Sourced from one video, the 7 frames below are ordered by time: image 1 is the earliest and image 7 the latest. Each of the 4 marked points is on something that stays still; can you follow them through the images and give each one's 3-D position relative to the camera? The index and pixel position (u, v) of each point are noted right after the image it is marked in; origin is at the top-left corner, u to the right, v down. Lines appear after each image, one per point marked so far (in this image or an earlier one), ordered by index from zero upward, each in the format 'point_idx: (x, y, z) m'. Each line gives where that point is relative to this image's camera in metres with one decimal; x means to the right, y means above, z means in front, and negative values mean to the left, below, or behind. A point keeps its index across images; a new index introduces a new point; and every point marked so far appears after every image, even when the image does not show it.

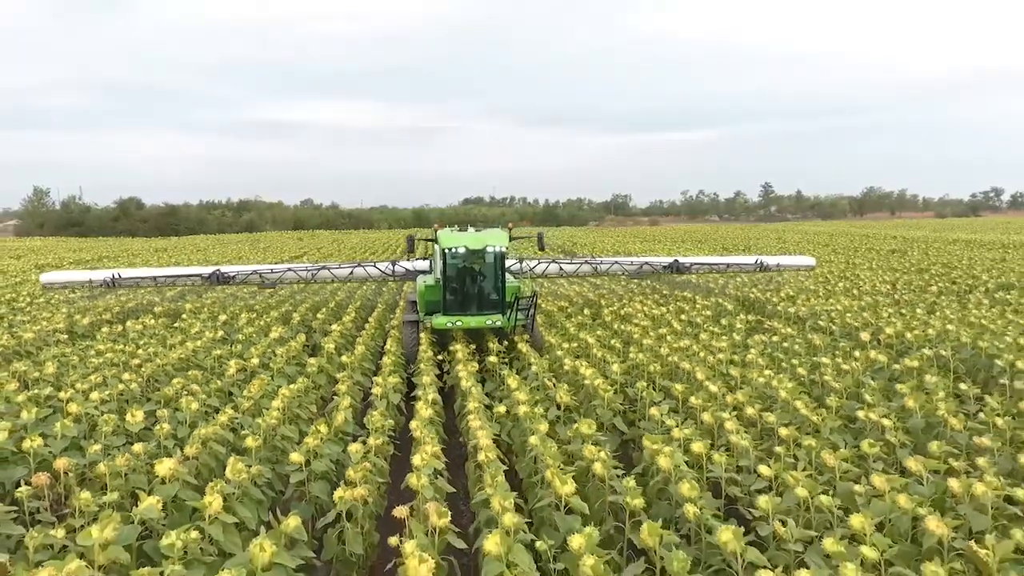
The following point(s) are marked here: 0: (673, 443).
0: (+1.4, -1.3, +5.4) m
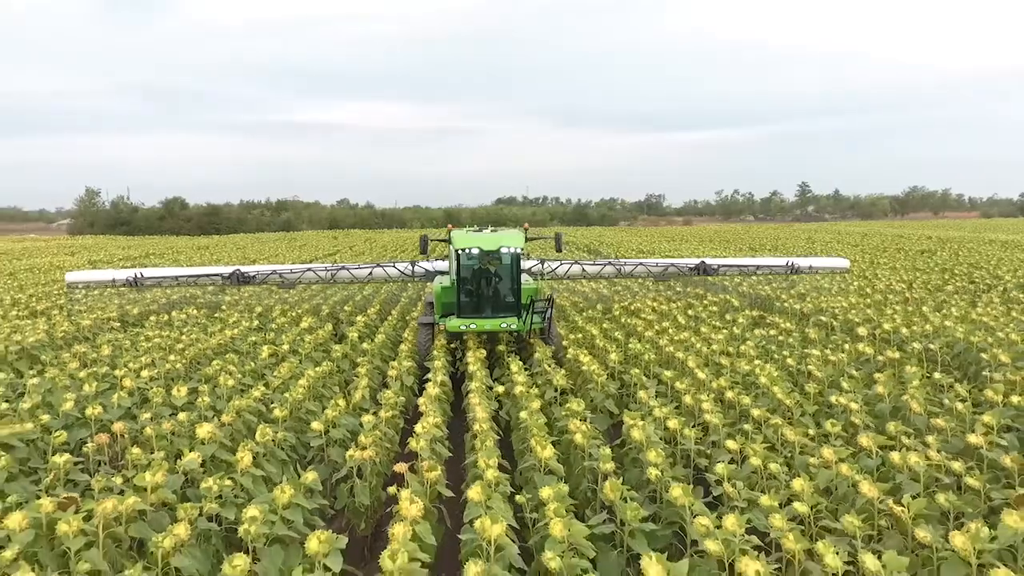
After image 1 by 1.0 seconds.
0: (+1.3, -1.3, +5.9) m
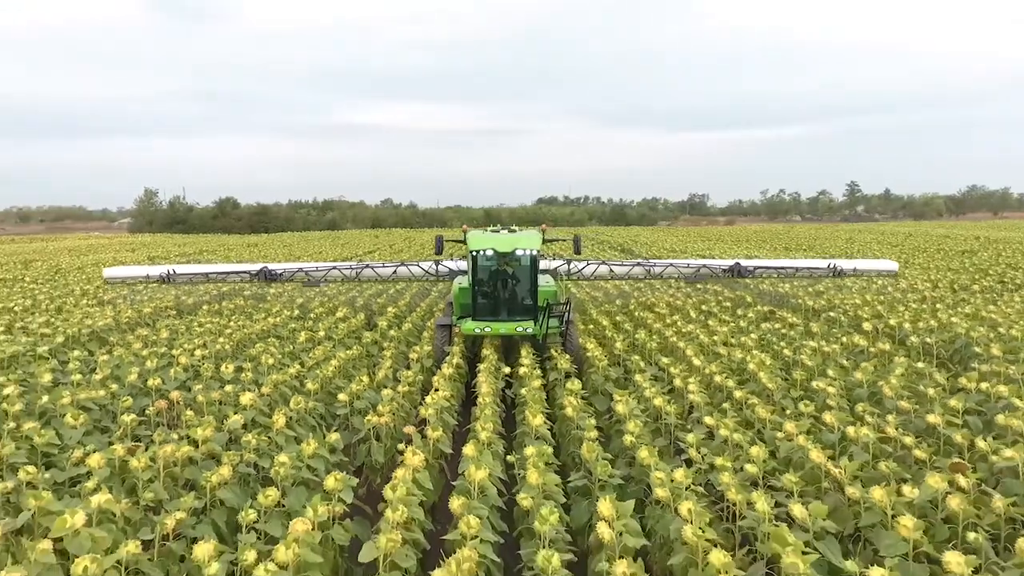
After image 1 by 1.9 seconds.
0: (+1.4, -1.2, +6.6) m
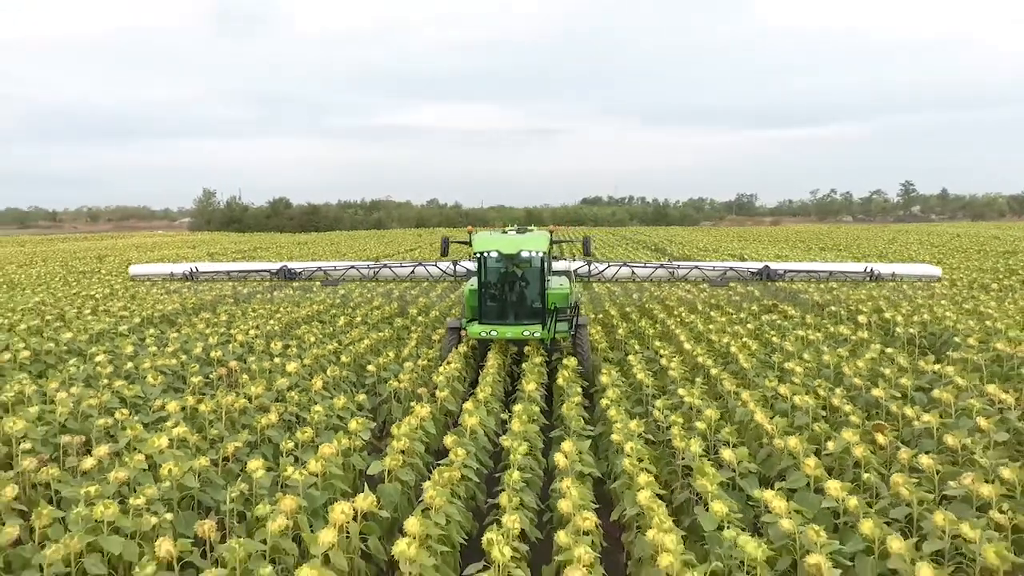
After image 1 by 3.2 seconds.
0: (+1.4, -1.0, +7.5) m
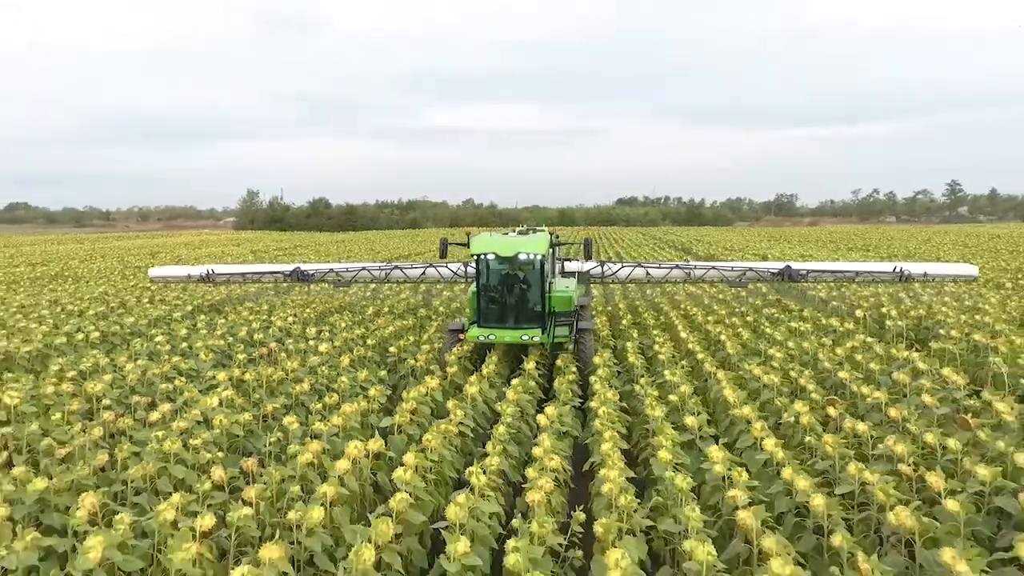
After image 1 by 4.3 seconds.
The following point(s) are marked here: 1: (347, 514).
0: (+1.4, -0.9, +8.3) m
1: (-1.0, -1.4, +3.9) m
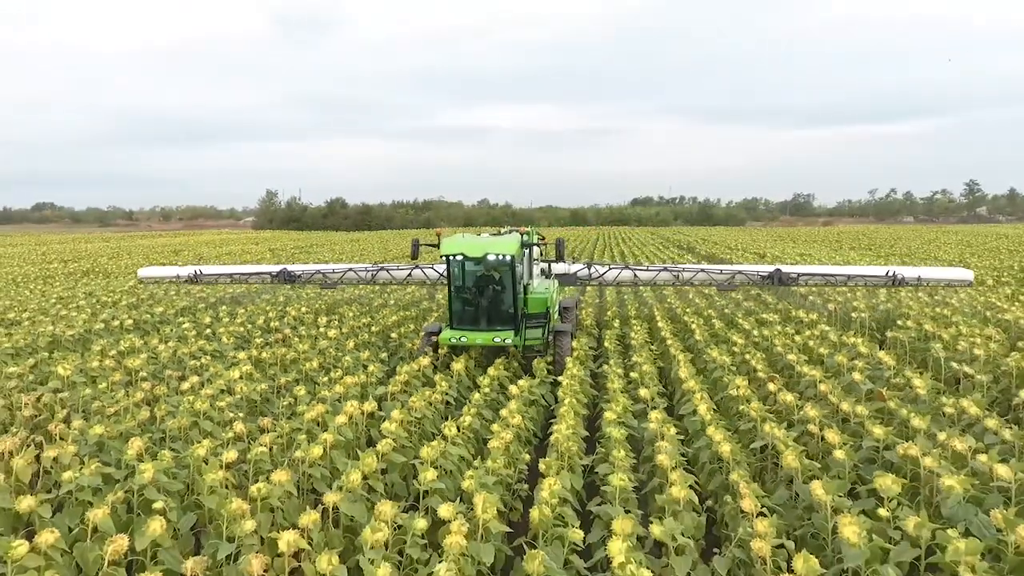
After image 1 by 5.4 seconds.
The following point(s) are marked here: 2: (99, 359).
0: (+1.3, -0.8, +9.1) m
1: (-1.3, -1.3, +4.8) m
2: (-5.2, -0.9, +7.9) m
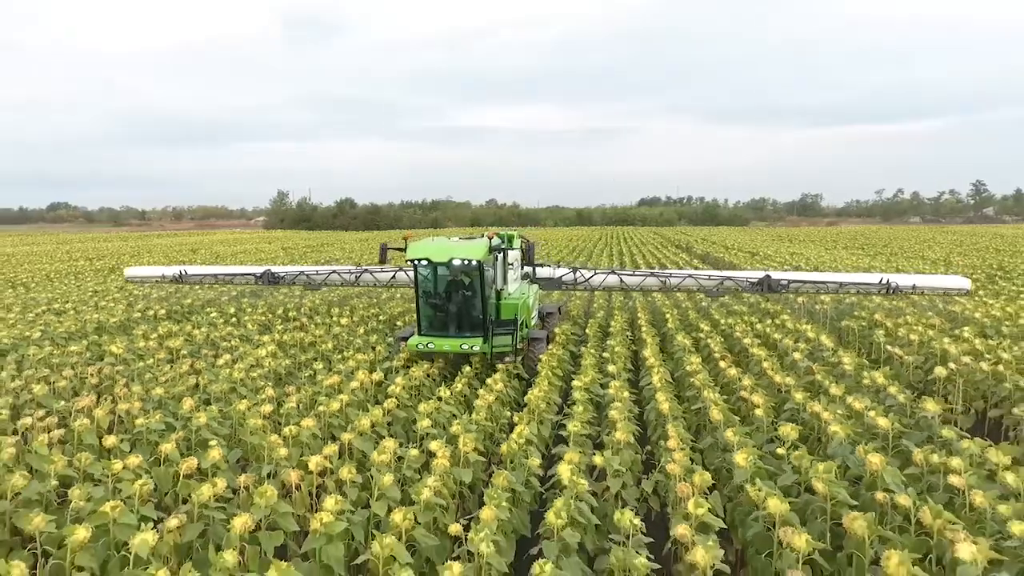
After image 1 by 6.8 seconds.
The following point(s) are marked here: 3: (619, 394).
0: (+1.1, -0.7, +10.2) m
1: (-1.5, -1.2, +6.0) m
2: (-5.3, -0.8, +9.1) m
3: (+1.1, -1.1, +6.5) m
